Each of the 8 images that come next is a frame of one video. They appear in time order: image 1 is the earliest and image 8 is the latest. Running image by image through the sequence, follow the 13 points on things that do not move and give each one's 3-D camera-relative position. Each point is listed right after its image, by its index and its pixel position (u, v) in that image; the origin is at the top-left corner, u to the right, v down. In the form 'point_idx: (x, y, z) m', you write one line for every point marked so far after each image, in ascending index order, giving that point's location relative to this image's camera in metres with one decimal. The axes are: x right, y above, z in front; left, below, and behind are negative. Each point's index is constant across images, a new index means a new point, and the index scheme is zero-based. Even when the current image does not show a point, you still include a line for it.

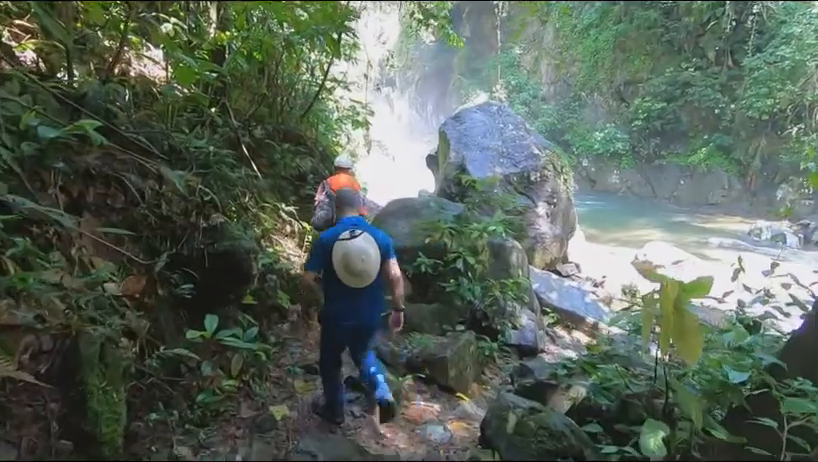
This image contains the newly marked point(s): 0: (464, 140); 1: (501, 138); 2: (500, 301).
0: (+1.5, +2.4, +11.5) m
1: (+2.4, +2.5, +11.4) m
2: (+1.4, -1.1, +6.7) m
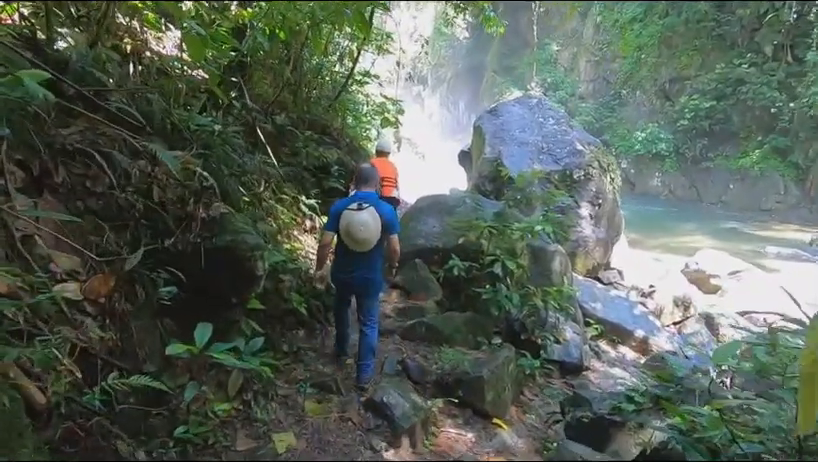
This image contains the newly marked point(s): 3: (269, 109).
0: (+2.3, +2.4, +10.7) m
1: (+3.3, +2.4, +10.6) m
2: (+1.8, -1.1, +5.9) m
3: (-2.2, +1.9, +6.6) m
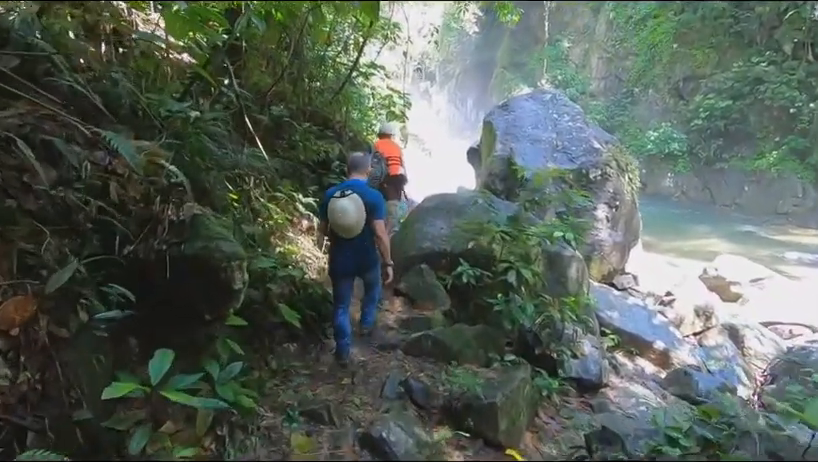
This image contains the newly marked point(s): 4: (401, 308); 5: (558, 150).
0: (+2.5, +2.4, +10.2) m
1: (+3.4, +2.4, +10.0) m
2: (+1.9, -1.2, +5.4) m
3: (-2.1, +1.9, +6.1) m
4: (-0.1, -0.9, +5.3) m
5: (+3.3, +1.8, +9.6) m
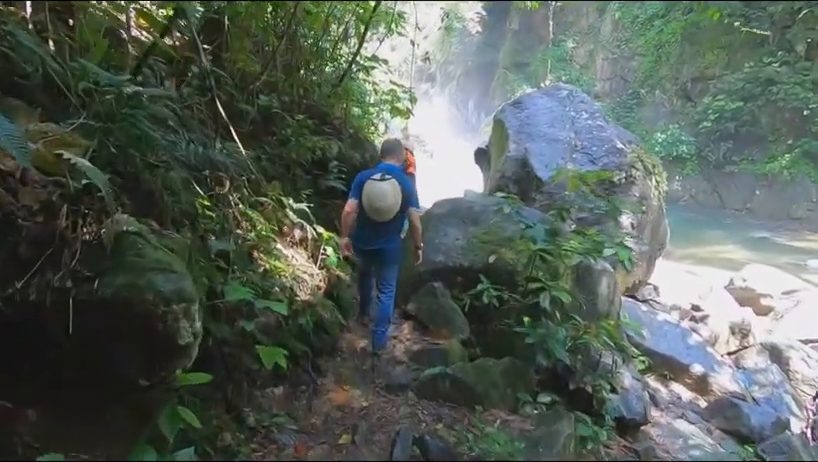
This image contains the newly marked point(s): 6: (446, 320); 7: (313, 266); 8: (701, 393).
0: (+2.6, +2.2, +9.4) m
1: (+3.5, +2.2, +9.2) m
2: (+2.0, -1.3, +4.6) m
3: (-2.0, +1.8, +5.3) m
4: (0.0, -1.1, +4.5) m
5: (+3.4, +1.6, +8.8) m
6: (+0.4, -0.9, +4.4) m
7: (-1.0, -0.4, +4.6) m
8: (+4.5, -2.5, +6.5) m
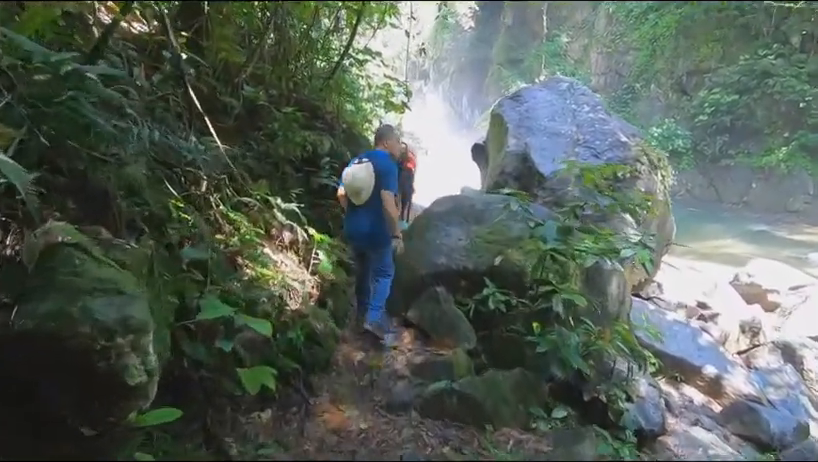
0: (+2.5, +2.3, +9.1) m
1: (+3.4, +2.3, +8.9) m
2: (+2.0, -1.3, +4.3) m
3: (-2.0, +1.7, +4.9) m
4: (0.0, -1.1, +4.1) m
5: (+3.4, +1.7, +8.5) m
6: (+0.4, -0.9, +4.1) m
7: (-1.0, -0.4, +4.3) m
8: (+4.5, -2.4, +6.3) m
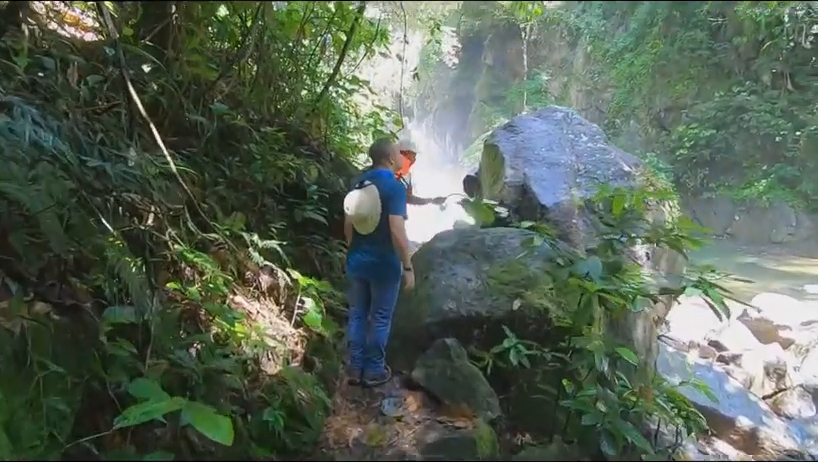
0: (+2.3, +1.6, +8.6) m
1: (+3.3, +1.6, +8.5) m
2: (+2.0, -1.6, +3.6) m
3: (-2.0, +1.3, +4.3) m
4: (+0.1, -1.4, +3.3) m
5: (+3.2, +1.0, +8.0) m
6: (+0.4, -1.2, +3.4) m
7: (-1.0, -0.7, +3.5) m
8: (+4.5, -2.9, +5.5) m
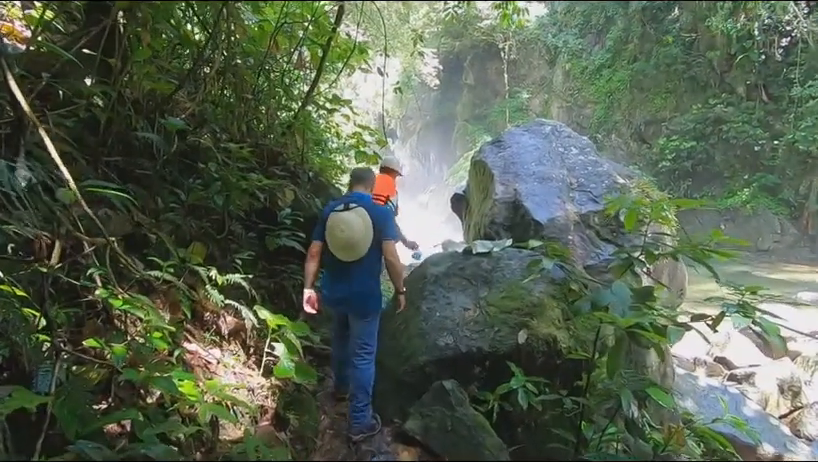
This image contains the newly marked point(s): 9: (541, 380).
0: (+2.0, +1.2, +8.3) m
1: (+3.0, +1.3, +8.2) m
2: (+2.0, -1.7, +3.1) m
3: (-2.2, +1.0, +3.8) m
4: (0.0, -1.6, +2.8) m
5: (+3.0, +0.8, +7.7) m
6: (+0.4, -1.4, +2.8) m
7: (-1.1, -1.0, +3.0) m
8: (+4.4, -3.0, +5.1) m
9: (+1.0, -1.1, +3.2) m
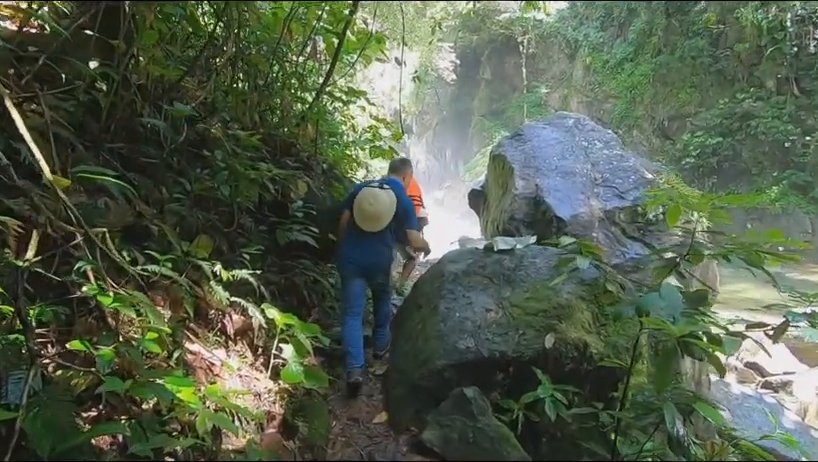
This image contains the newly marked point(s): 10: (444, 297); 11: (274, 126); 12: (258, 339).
0: (+2.4, +1.3, +8.0) m
1: (+3.3, +1.3, +7.8) m
2: (+2.1, -1.7, +2.8) m
3: (-2.0, +1.1, +3.6) m
4: (+0.2, -1.5, +2.6) m
5: (+3.3, +0.8, +7.3) m
6: (+0.5, -1.4, +2.6) m
7: (-0.9, -0.9, +2.8) m
8: (+4.6, -3.0, +4.7) m
9: (+1.1, -1.1, +2.9) m
10: (+0.3, -0.5, +3.5) m
11: (-1.5, +1.2, +4.8) m
12: (-1.0, -0.7, +3.0) m
